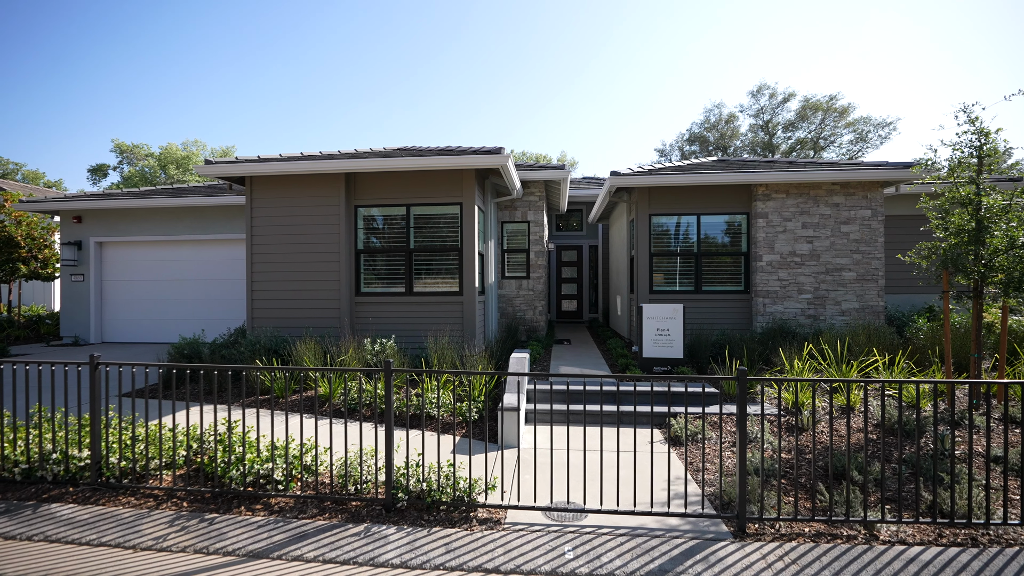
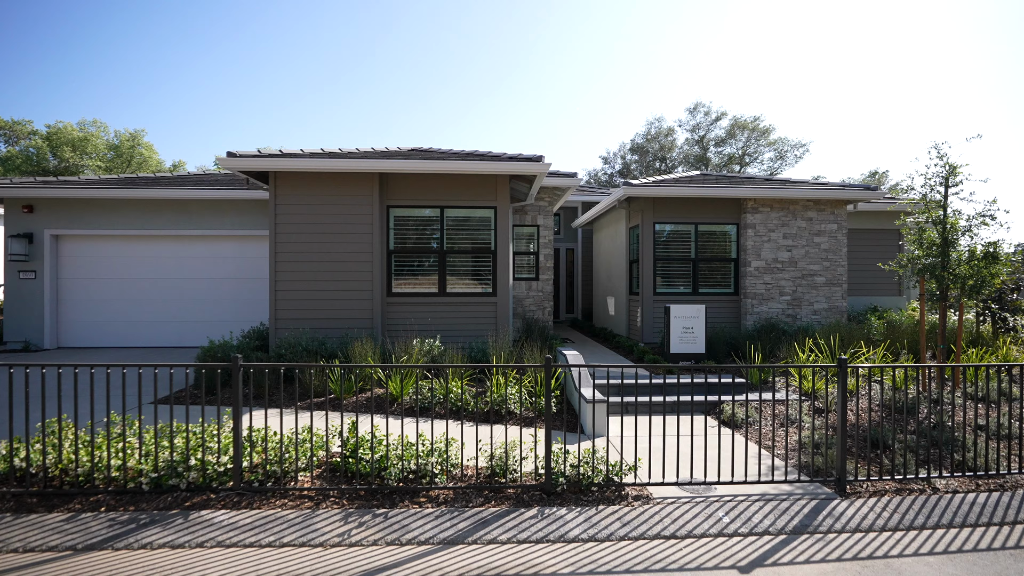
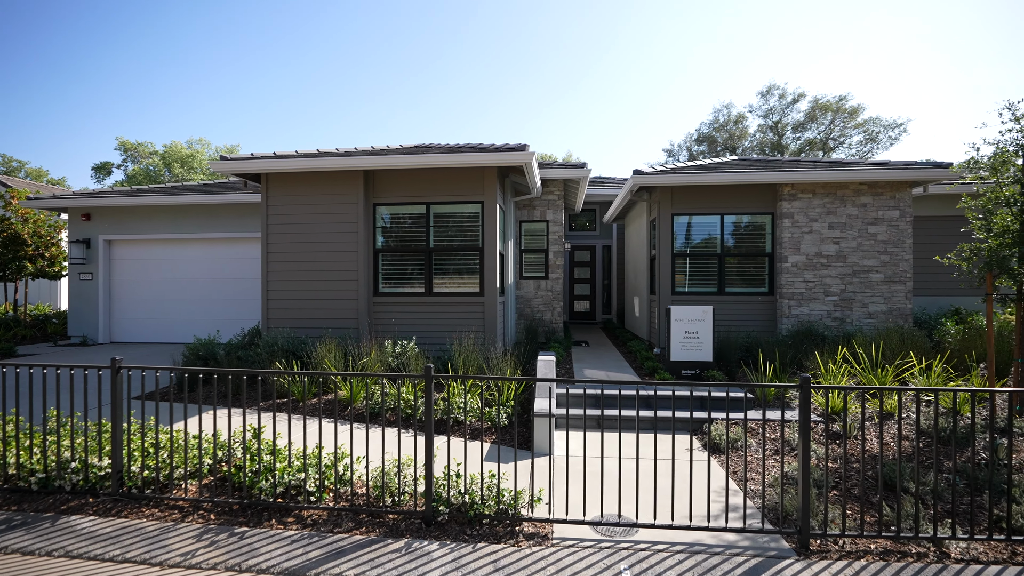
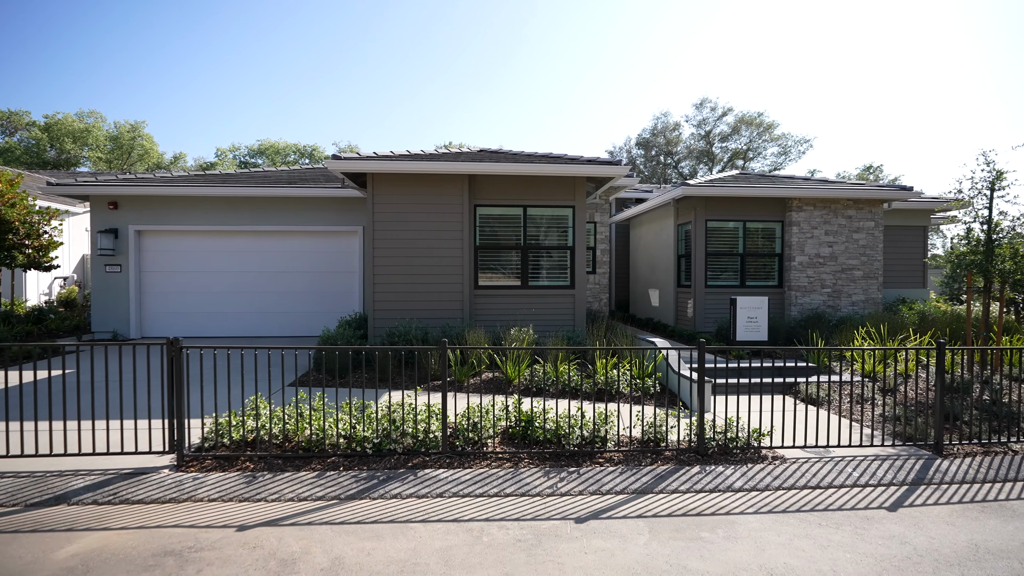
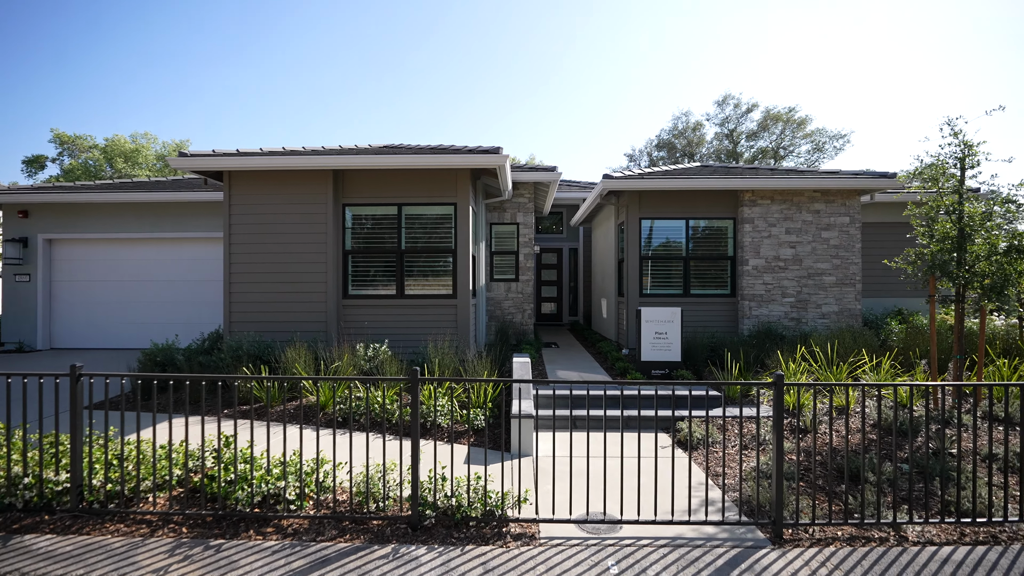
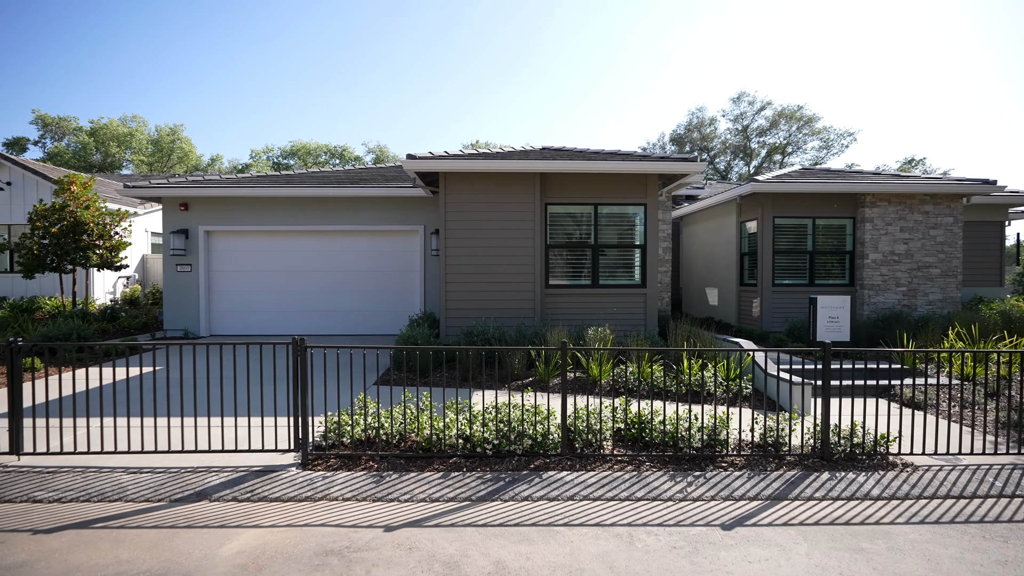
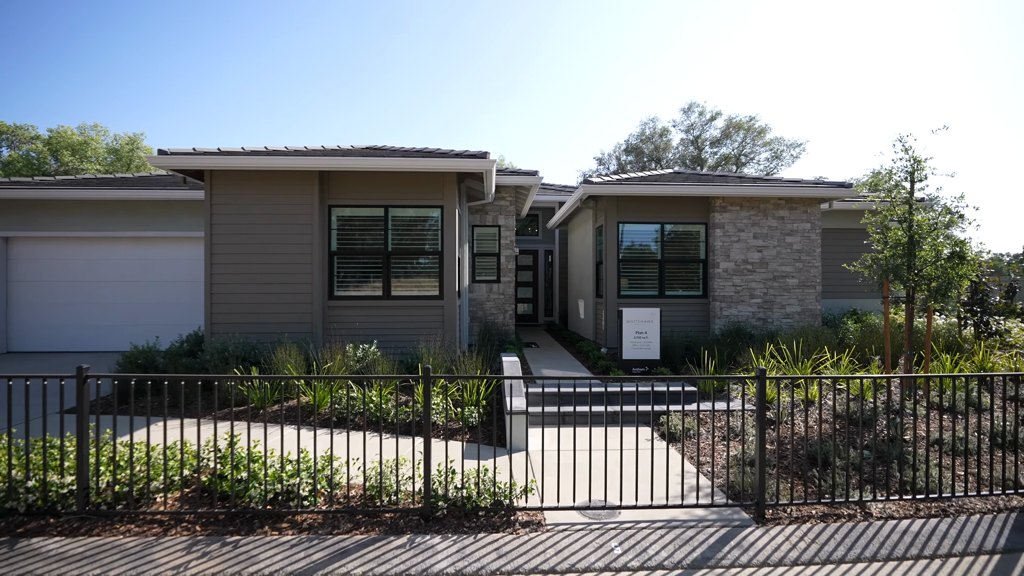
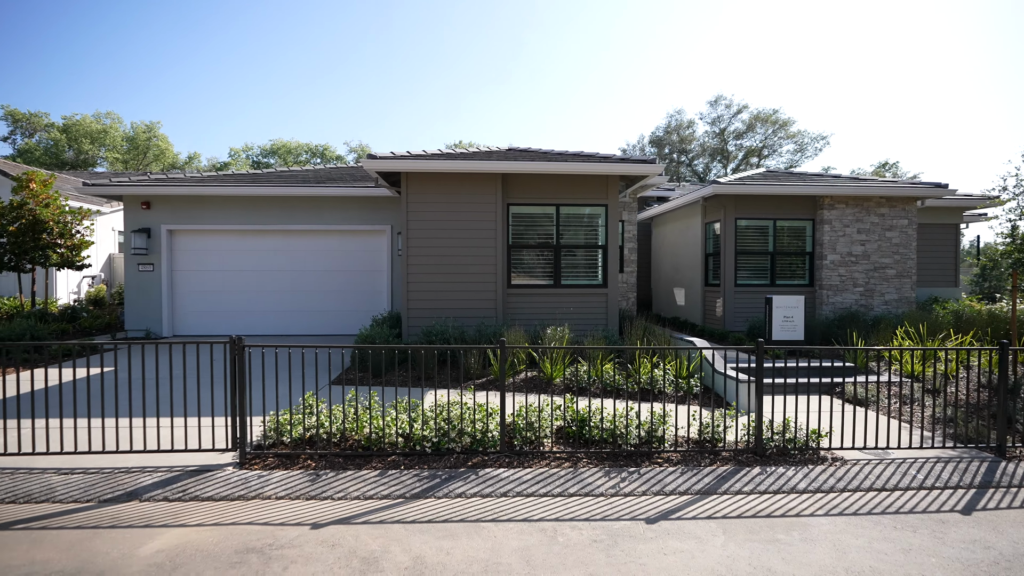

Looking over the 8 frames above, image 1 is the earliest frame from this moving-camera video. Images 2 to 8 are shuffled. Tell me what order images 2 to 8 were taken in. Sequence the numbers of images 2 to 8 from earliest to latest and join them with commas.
3, 5, 7, 2, 4, 8, 6
